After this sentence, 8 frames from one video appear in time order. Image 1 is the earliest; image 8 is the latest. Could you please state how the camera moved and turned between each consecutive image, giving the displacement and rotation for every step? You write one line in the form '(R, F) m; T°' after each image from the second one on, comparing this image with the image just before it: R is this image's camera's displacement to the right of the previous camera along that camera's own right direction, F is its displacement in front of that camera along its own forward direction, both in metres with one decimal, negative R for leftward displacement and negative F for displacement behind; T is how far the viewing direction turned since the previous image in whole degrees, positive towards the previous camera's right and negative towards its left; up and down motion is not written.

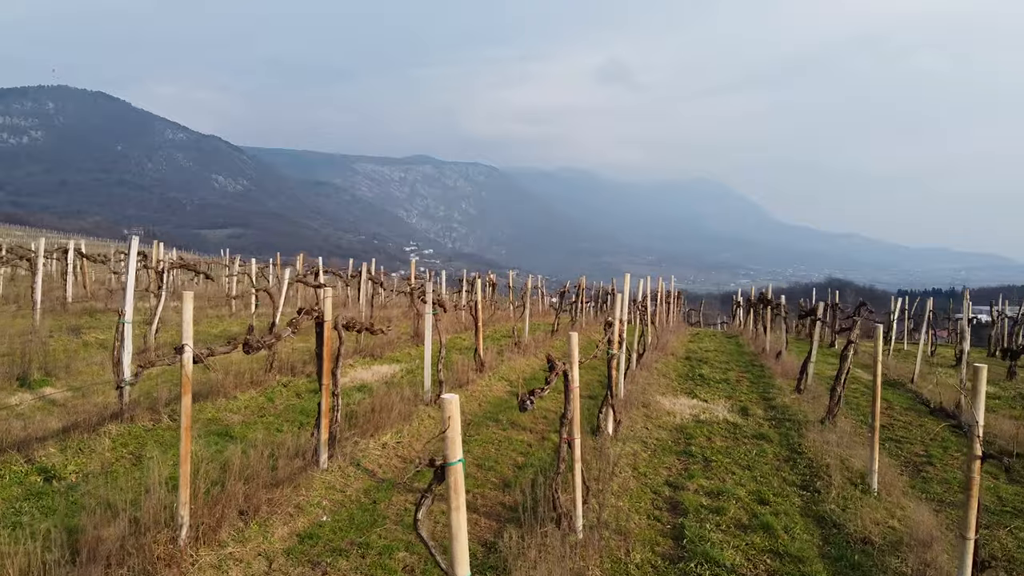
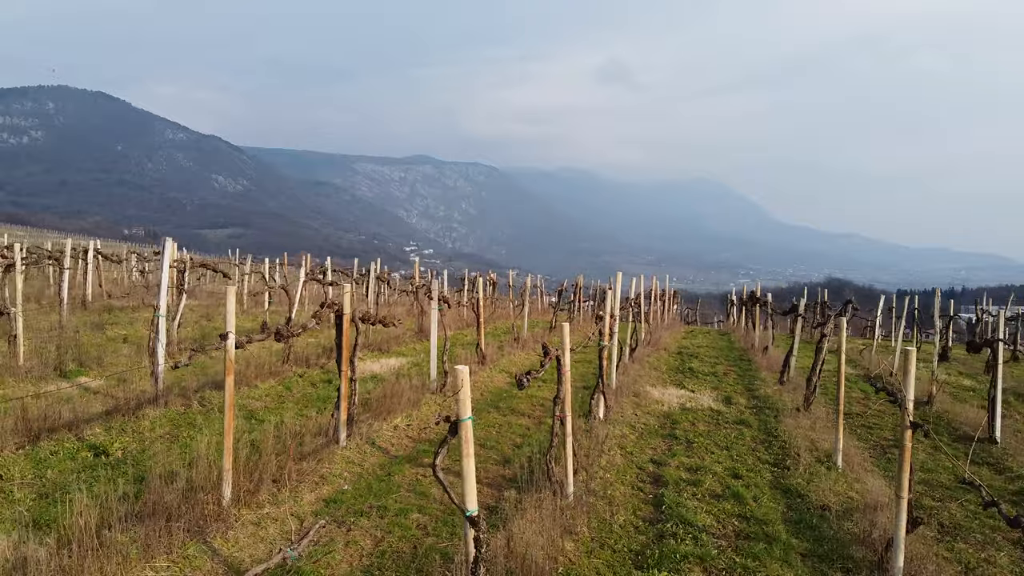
(0.0, -0.7) m; 0°
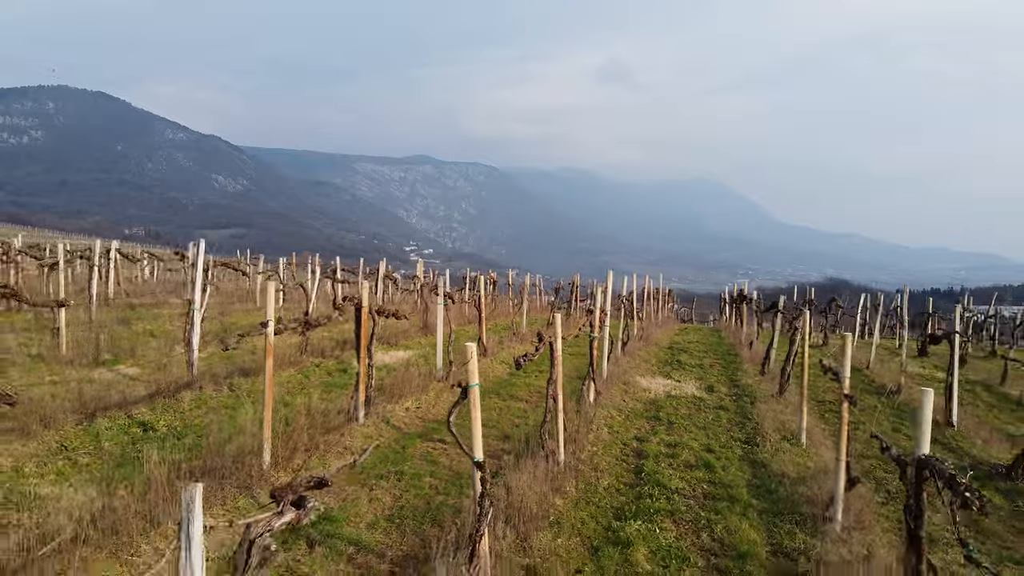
(0.0, -0.9) m; 0°
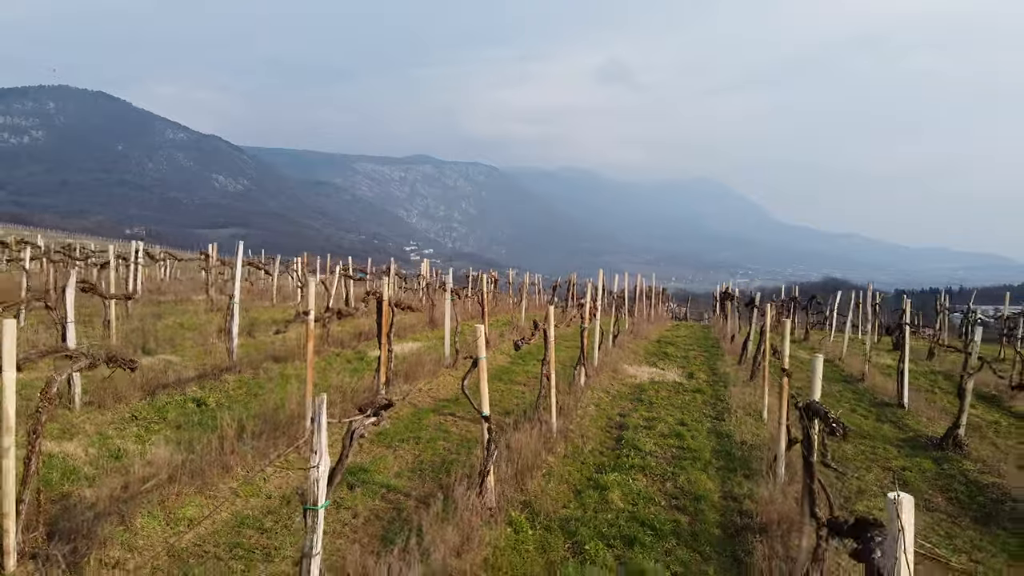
(0.0, -1.2) m; 0°
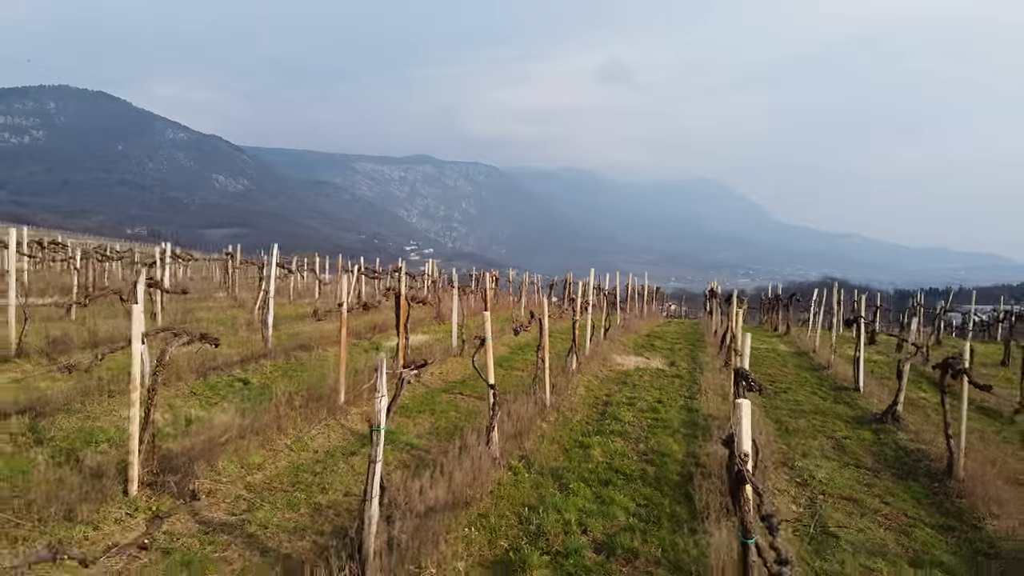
(0.0, -1.4) m; 0°
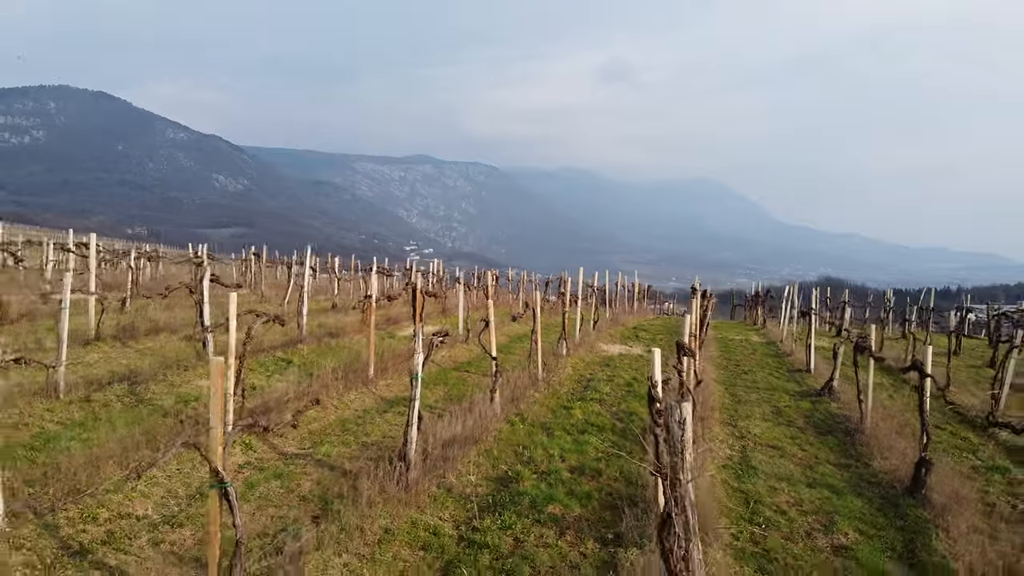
(0.0, -2.0) m; 0°
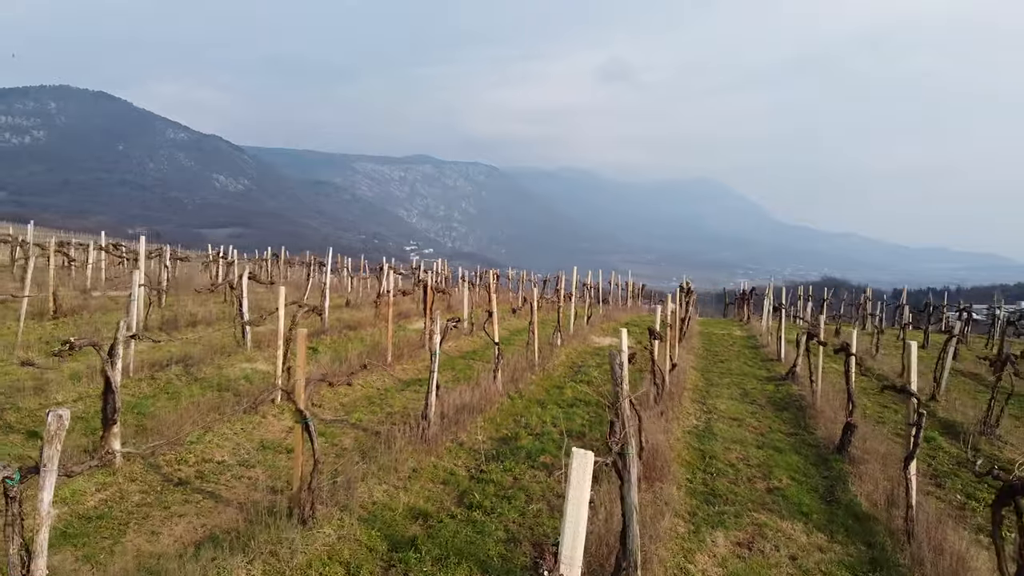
(0.0, -1.6) m; 0°
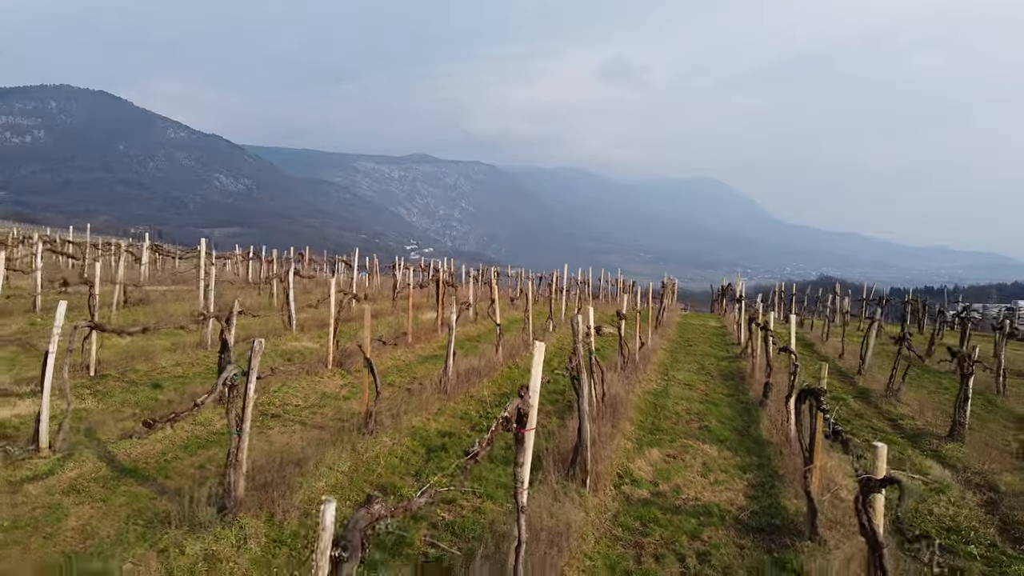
(+0.1, -2.8) m; 0°
